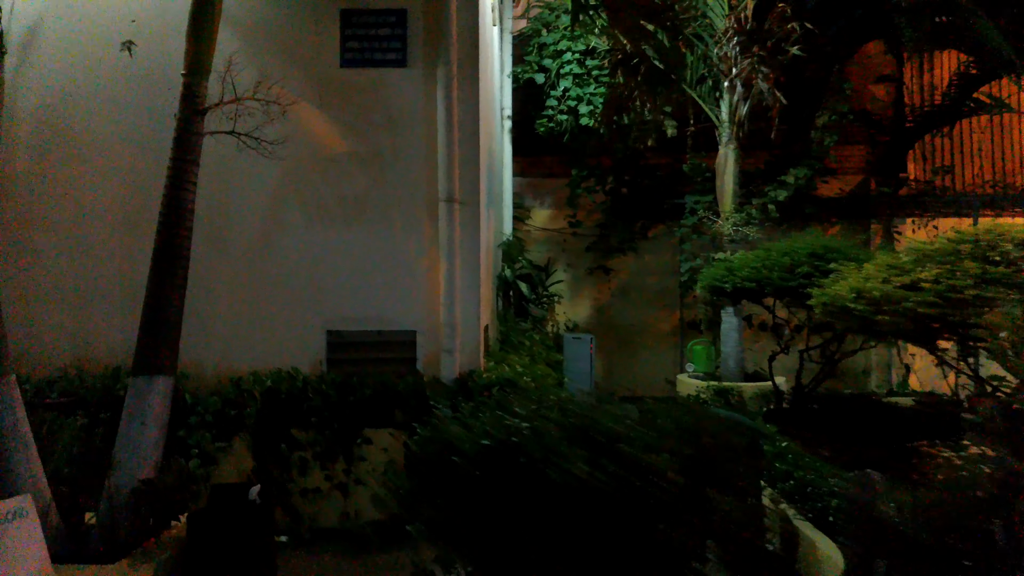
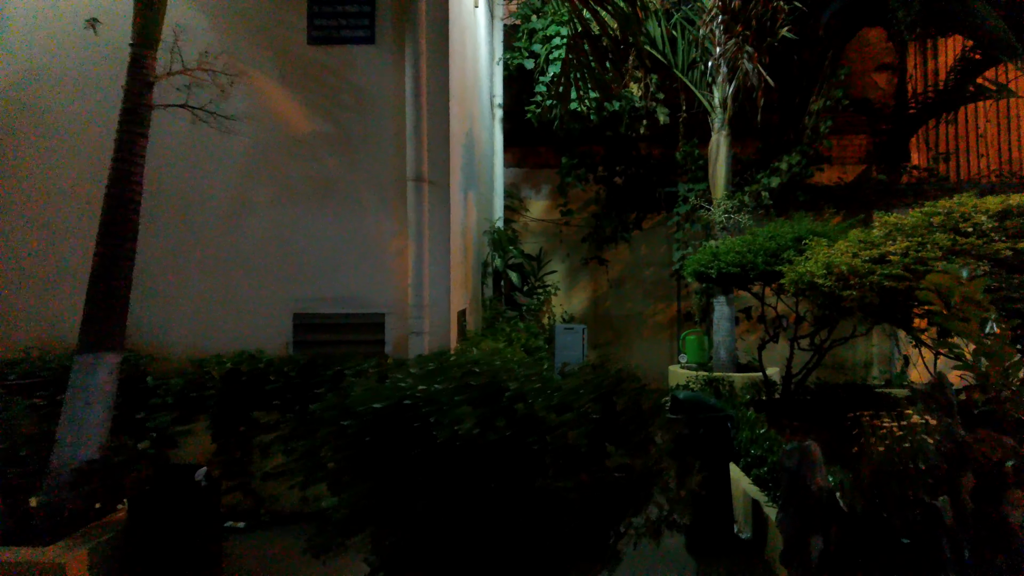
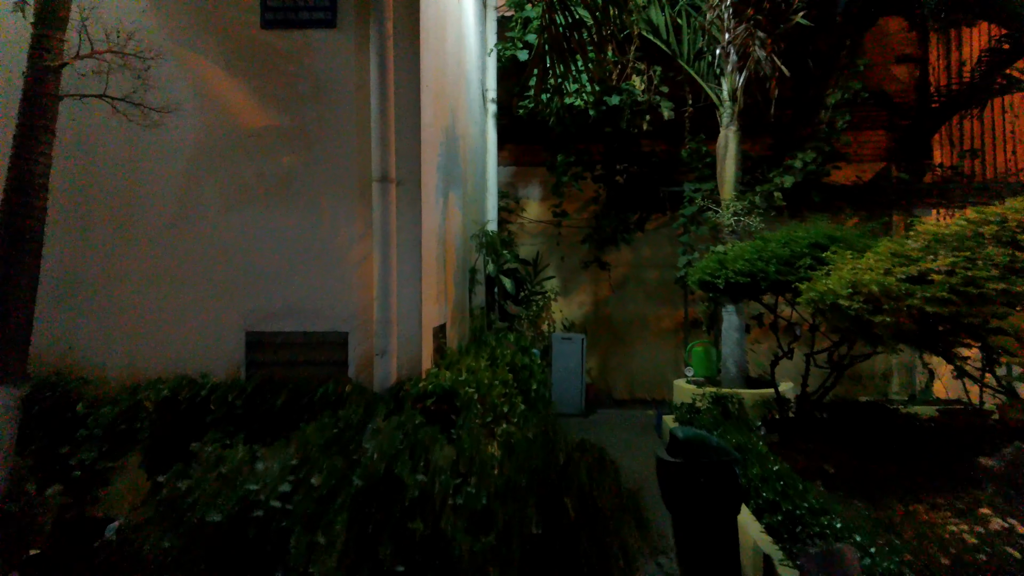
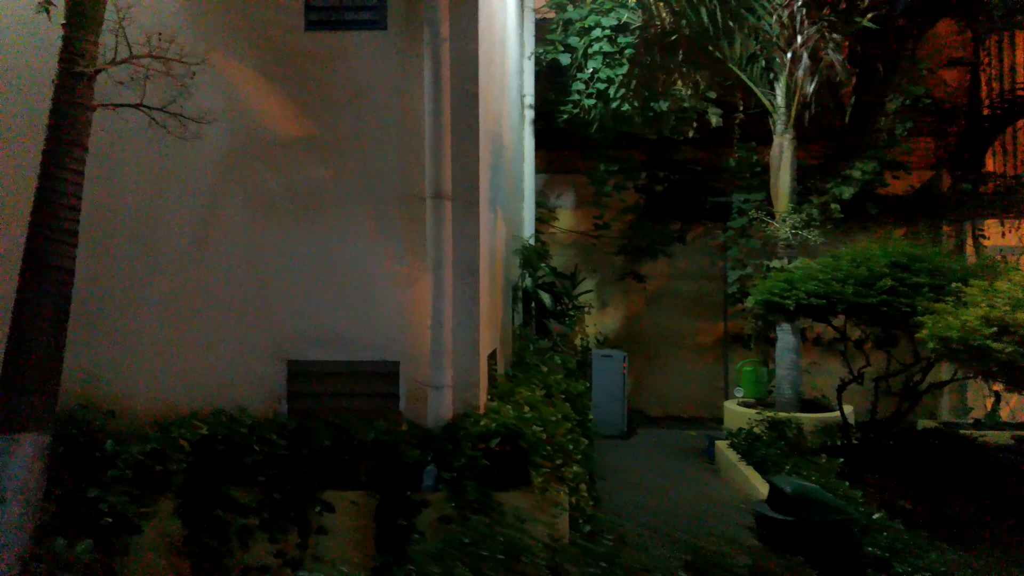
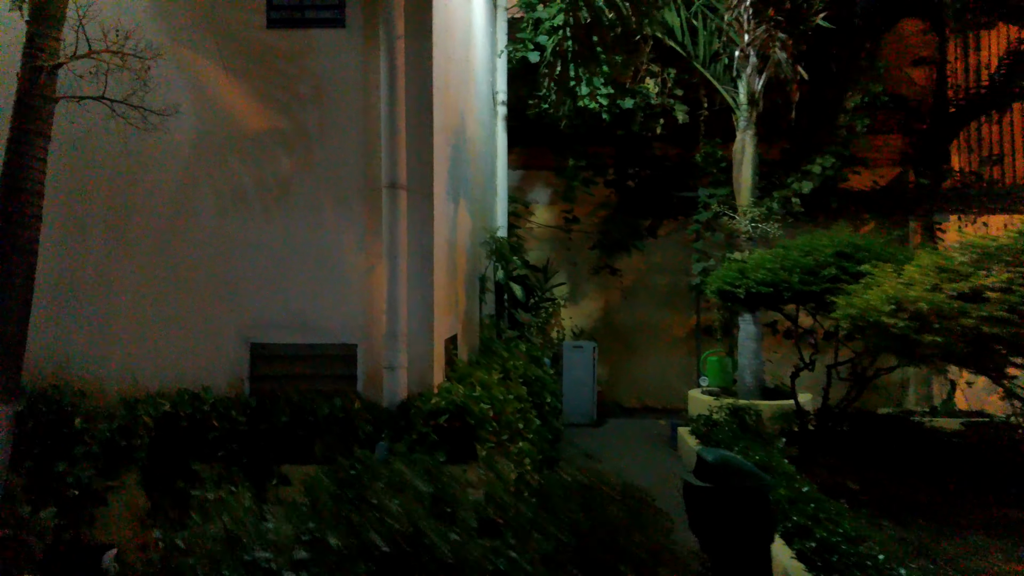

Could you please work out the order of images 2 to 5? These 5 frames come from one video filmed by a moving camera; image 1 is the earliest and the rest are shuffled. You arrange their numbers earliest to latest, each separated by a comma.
2, 3, 5, 4
